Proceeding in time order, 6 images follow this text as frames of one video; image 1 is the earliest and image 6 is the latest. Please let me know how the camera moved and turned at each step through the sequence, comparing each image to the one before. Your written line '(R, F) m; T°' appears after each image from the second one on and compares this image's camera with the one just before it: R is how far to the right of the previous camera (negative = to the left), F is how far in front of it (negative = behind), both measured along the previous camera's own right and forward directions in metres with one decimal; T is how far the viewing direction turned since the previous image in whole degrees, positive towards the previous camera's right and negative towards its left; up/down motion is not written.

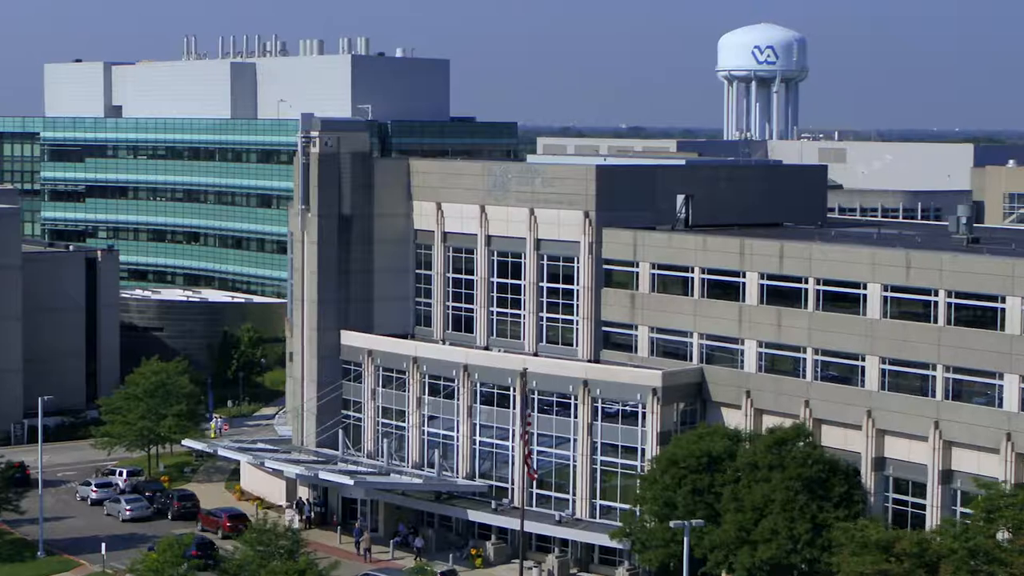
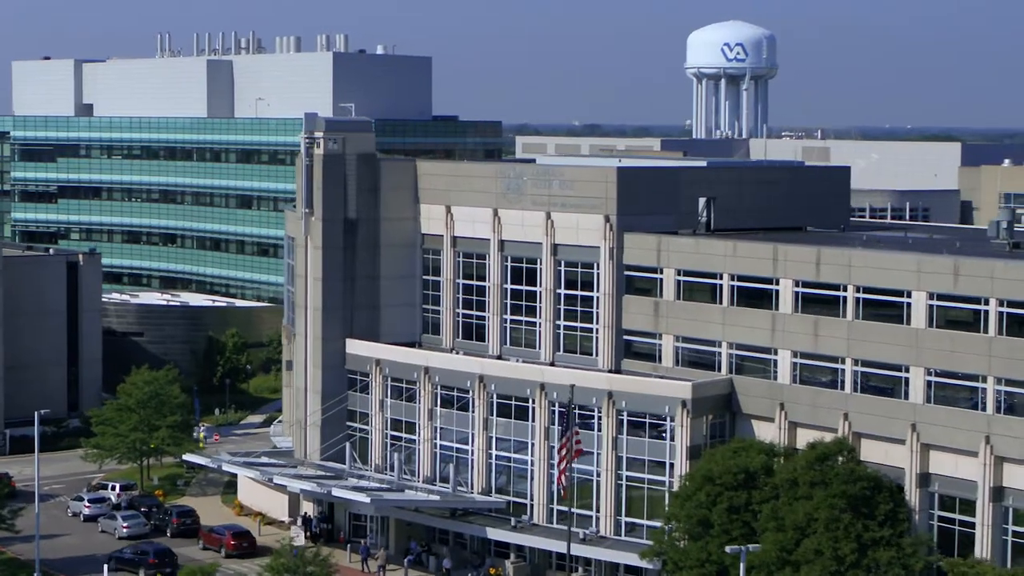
(-1.9, +2.8) m; +1°
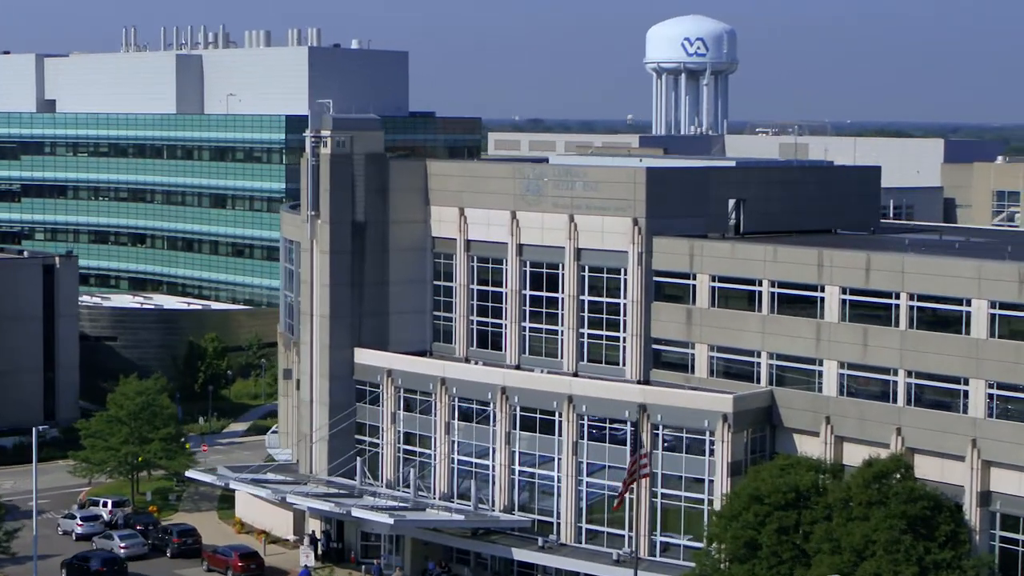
(-2.3, +3.2) m; +2°
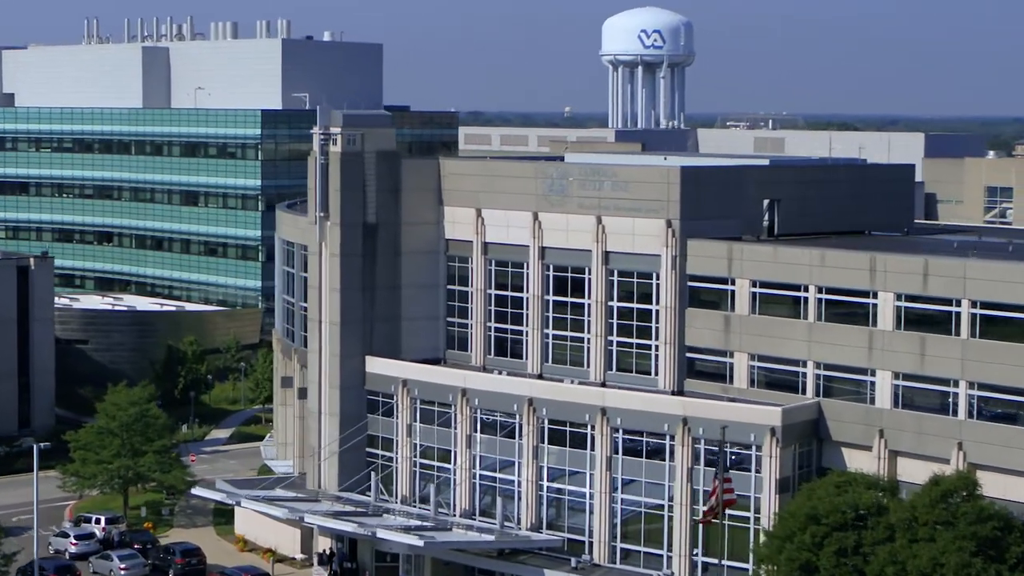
(-2.4, +3.2) m; +2°
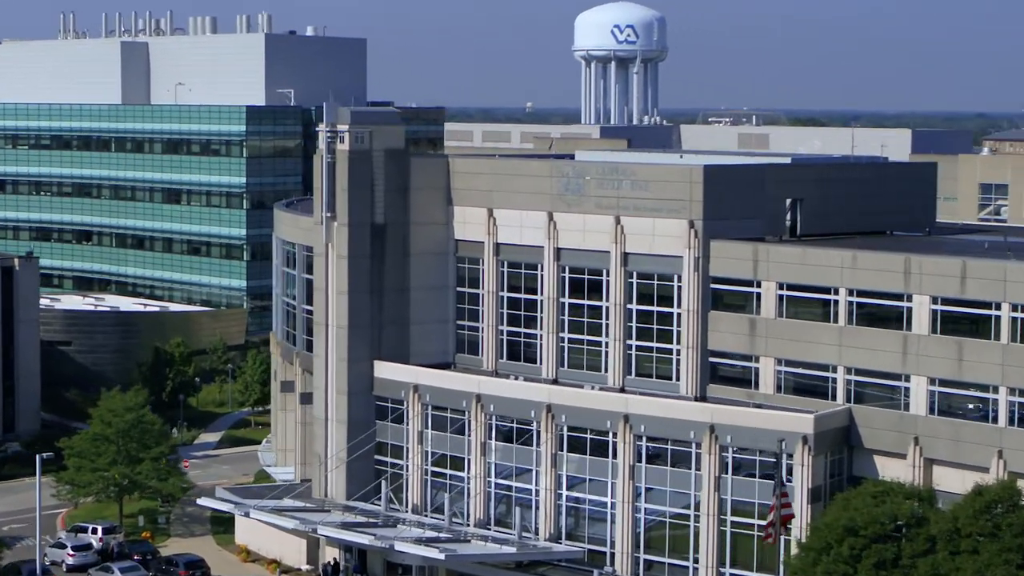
(-1.5, +1.8) m; +1°
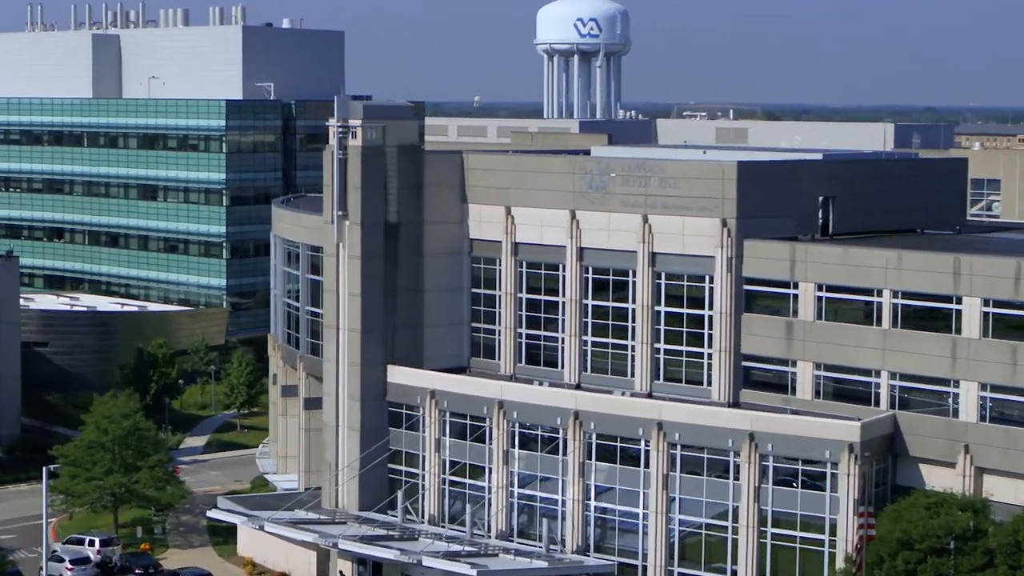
(-1.9, +2.3) m; +1°
